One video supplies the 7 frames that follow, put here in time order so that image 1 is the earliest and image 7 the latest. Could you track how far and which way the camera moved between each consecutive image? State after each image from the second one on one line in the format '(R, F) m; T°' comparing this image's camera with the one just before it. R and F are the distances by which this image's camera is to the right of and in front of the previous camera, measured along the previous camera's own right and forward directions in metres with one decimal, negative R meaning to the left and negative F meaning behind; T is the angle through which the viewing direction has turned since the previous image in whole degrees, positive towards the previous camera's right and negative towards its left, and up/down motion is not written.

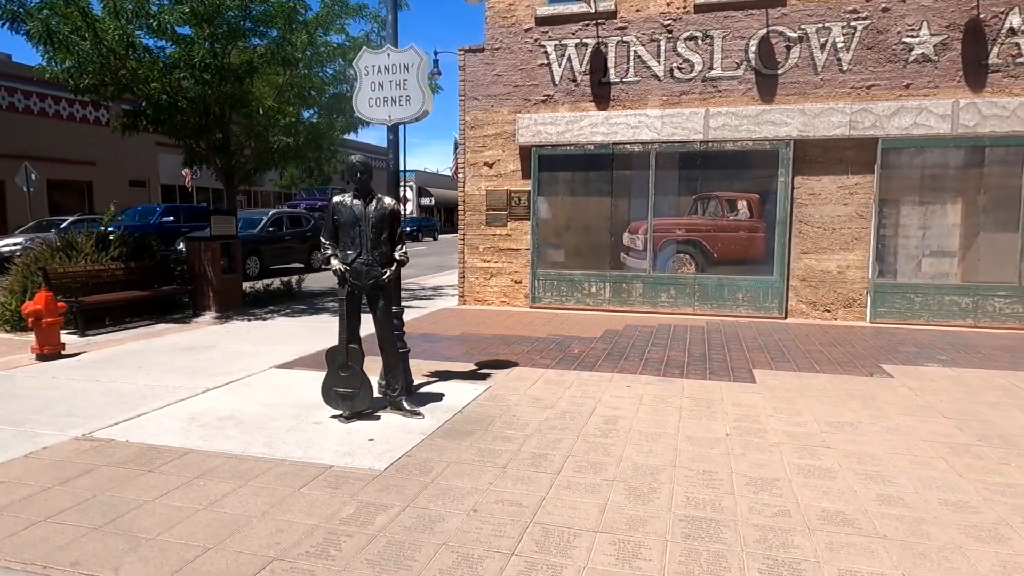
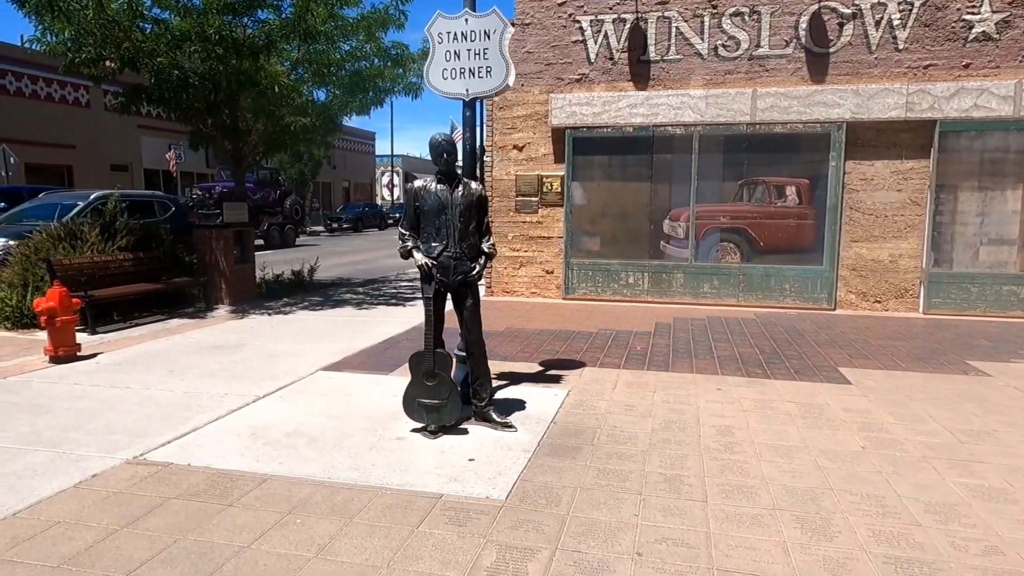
(-0.8, +0.6) m; +2°
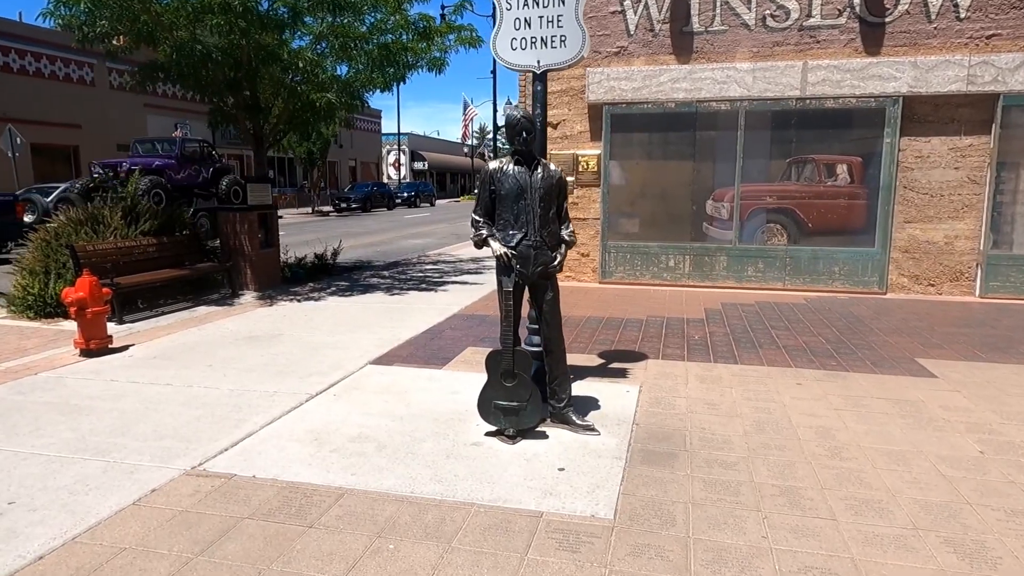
(-0.5, +0.4) m; 0°
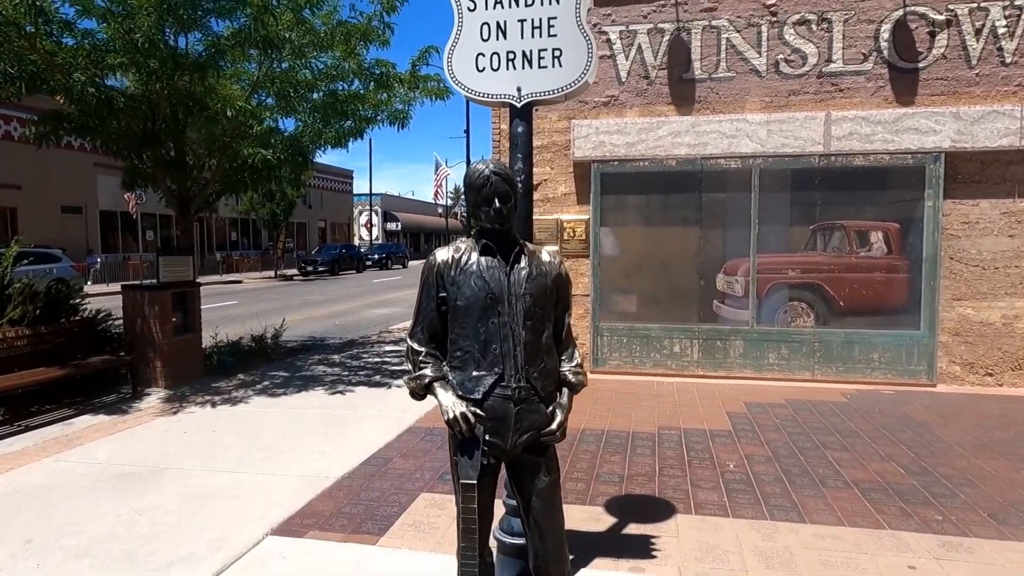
(0.0, +1.7) m; +2°
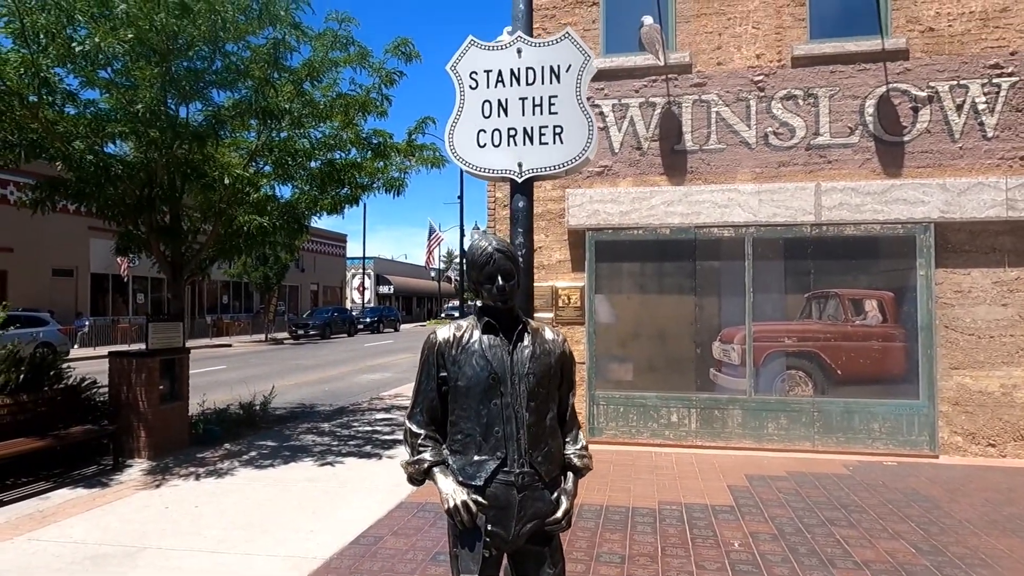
(0.0, +0.1) m; +1°
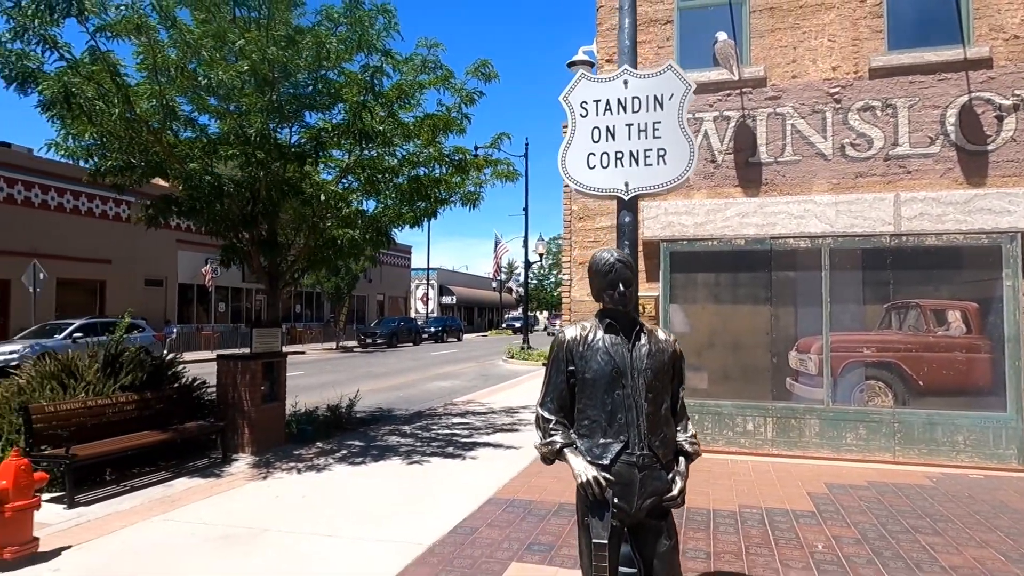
(-0.2, -0.3) m; -5°
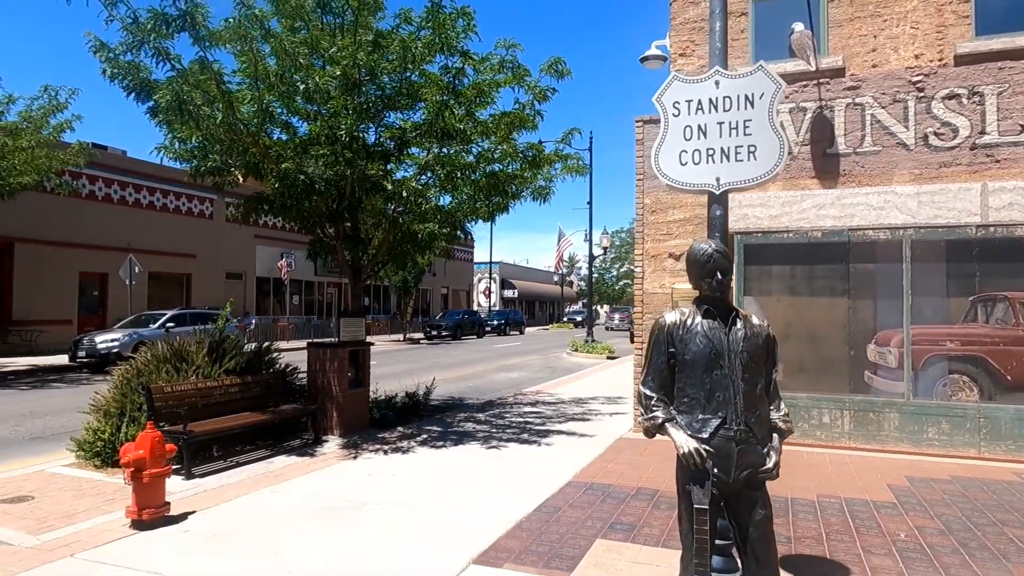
(-0.2, -0.3) m; -5°
